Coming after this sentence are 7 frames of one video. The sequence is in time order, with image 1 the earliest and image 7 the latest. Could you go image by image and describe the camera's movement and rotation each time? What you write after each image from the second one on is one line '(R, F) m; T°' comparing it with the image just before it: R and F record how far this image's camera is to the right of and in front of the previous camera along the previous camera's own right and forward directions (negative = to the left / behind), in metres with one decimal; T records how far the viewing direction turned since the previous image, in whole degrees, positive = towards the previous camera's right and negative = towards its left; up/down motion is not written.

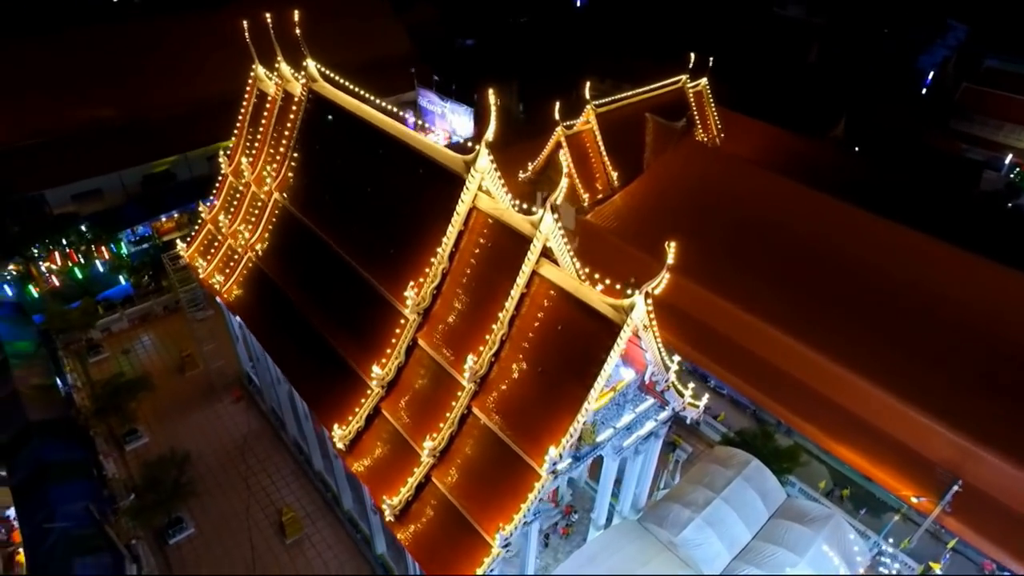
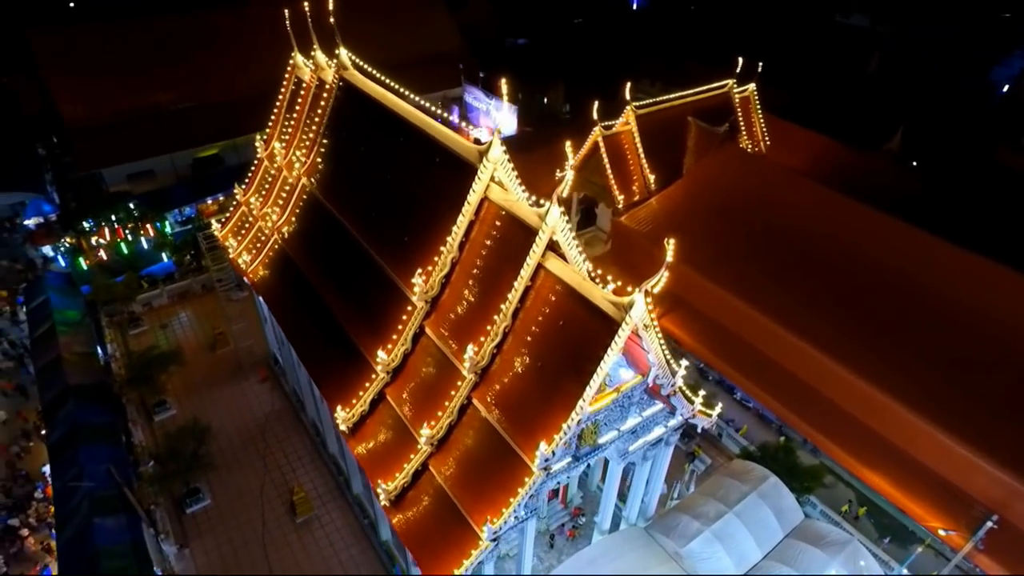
(+0.5, +0.1) m; -4°
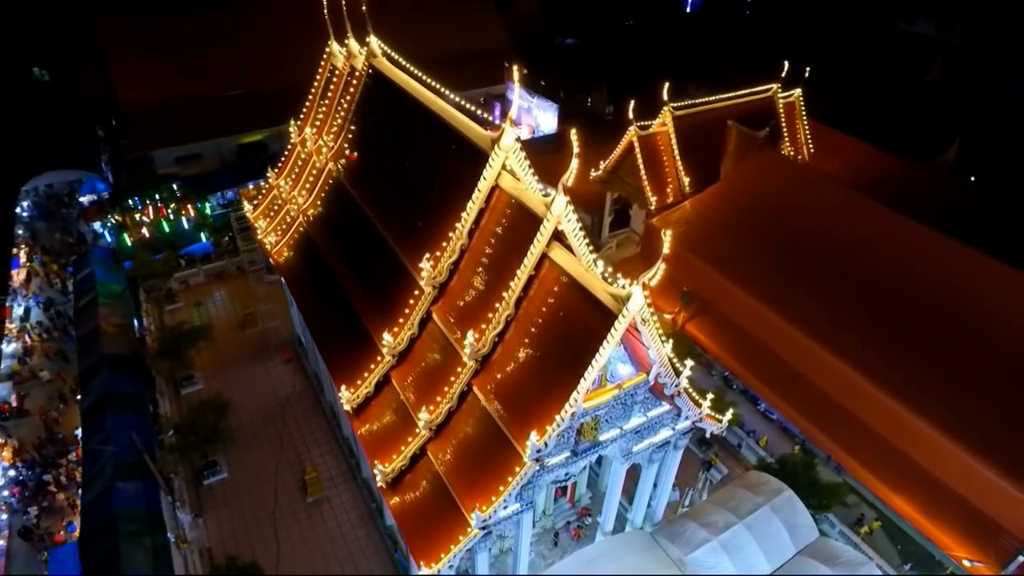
(+0.5, +0.1) m; -4°
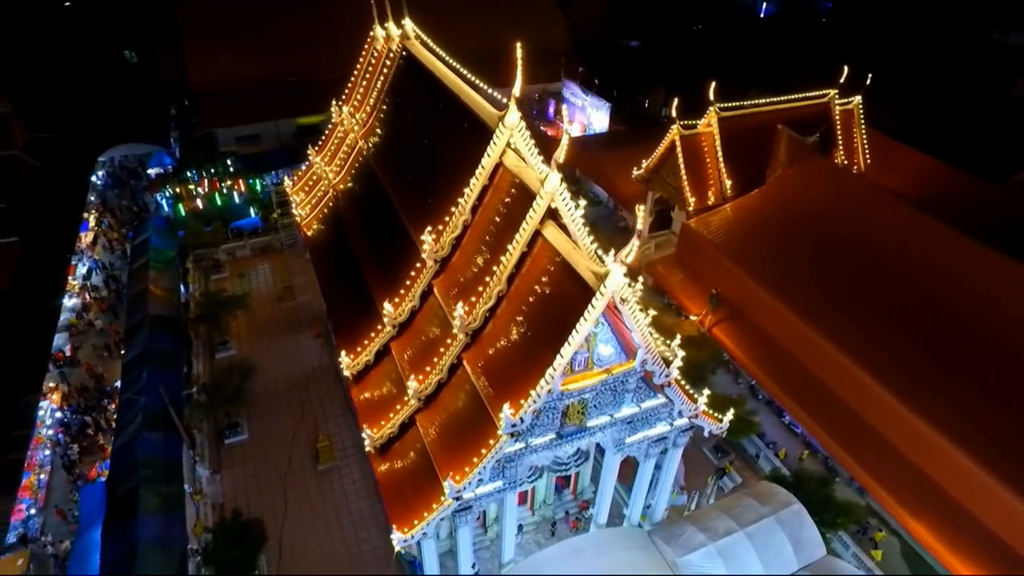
(+0.9, 0.0) m; -5°
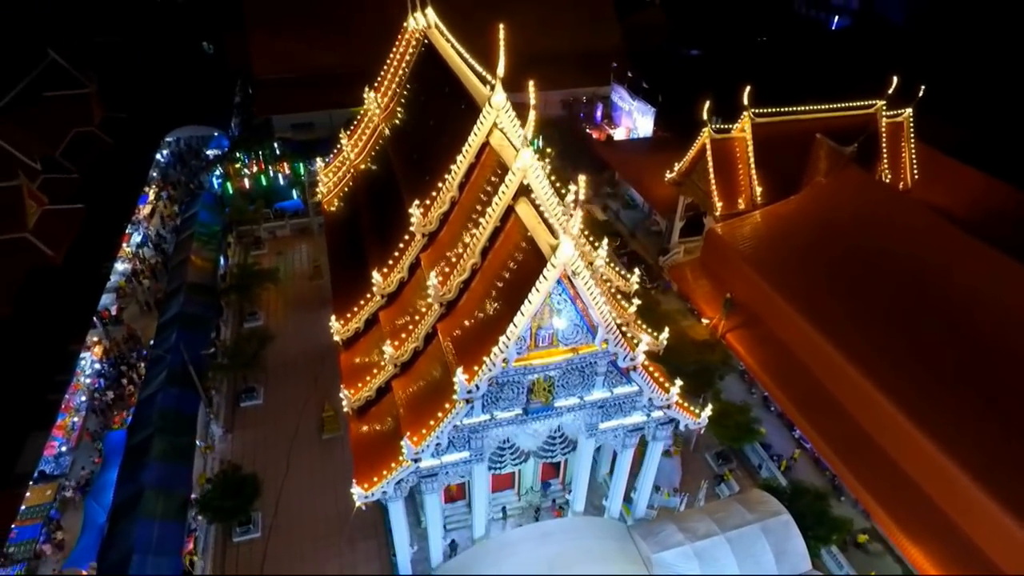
(+1.2, -0.2) m; -5°
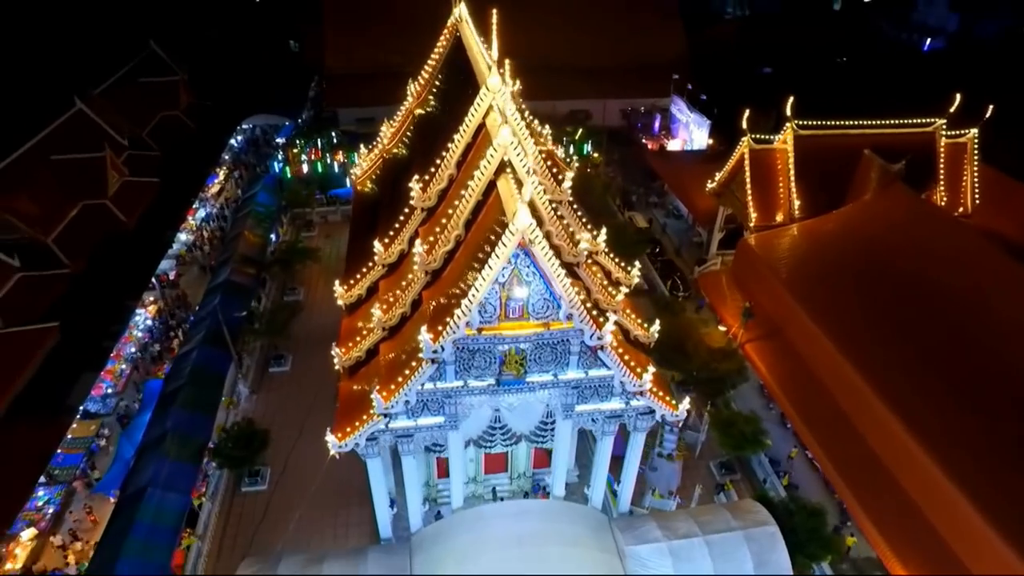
(+1.3, -0.3) m; -7°
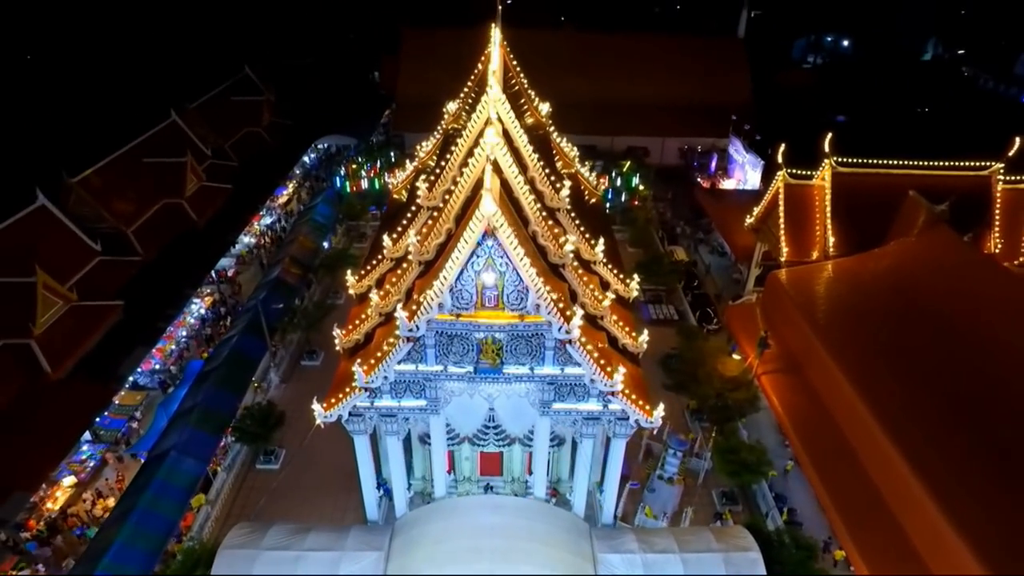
(+1.4, -0.4) m; -7°
